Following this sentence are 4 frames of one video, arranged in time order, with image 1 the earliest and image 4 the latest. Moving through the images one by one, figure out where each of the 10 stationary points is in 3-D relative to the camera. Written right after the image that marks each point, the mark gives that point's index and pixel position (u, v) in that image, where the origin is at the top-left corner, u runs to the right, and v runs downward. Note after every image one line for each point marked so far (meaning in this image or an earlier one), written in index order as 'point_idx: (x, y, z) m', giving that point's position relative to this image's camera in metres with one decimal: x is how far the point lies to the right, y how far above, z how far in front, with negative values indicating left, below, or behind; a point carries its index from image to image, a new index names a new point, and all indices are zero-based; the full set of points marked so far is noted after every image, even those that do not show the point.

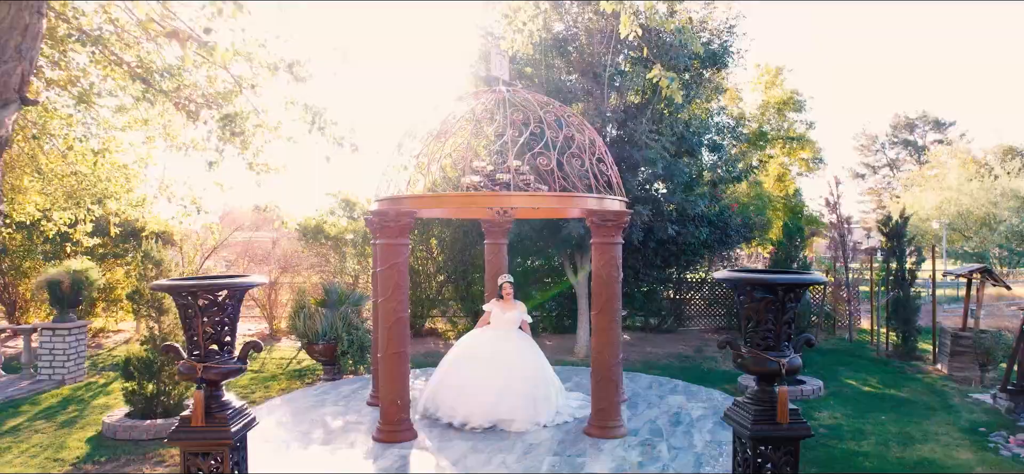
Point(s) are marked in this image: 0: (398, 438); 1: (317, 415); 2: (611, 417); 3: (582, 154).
0: (-1.0, -1.7, +5.2) m
1: (-2.0, -1.8, +6.1) m
2: (+0.9, -1.6, +5.2) m
3: (+0.7, +0.8, +5.6) m
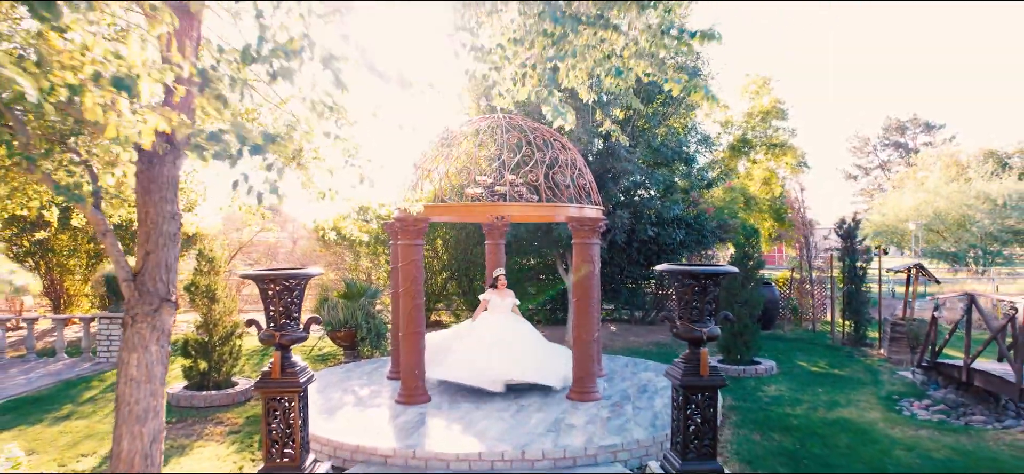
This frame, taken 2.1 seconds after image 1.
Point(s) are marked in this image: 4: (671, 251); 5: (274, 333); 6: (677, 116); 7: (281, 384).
0: (-1.0, -1.8, +6.4) m
1: (-2.0, -1.8, +7.3) m
2: (+0.8, -1.6, +6.4) m
3: (+0.6, +0.8, +6.8) m
4: (+3.1, -0.3, +11.4) m
5: (-1.9, -0.8, +4.7) m
6: (+3.0, +2.2, +10.9) m
7: (-1.8, -1.2, +4.7) m
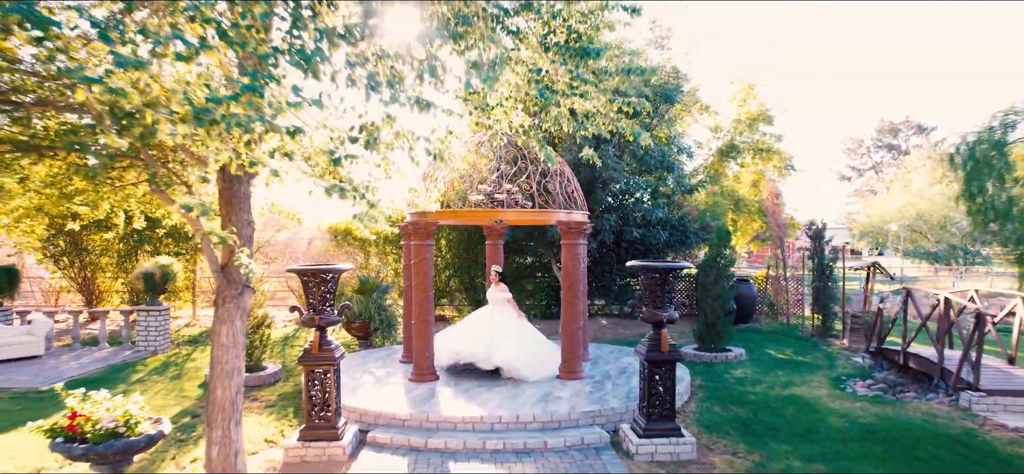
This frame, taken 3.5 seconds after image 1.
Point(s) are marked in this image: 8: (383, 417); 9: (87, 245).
0: (-1.1, -1.8, +7.4) m
1: (-2.1, -1.8, +8.4) m
2: (+0.8, -1.6, +7.5) m
3: (+0.6, +0.8, +7.9) m
4: (+3.0, -0.3, +12.4) m
5: (-1.9, -0.8, +5.7) m
6: (+3.0, +2.2, +12.0) m
7: (-1.9, -1.2, +5.7) m
8: (-1.4, -1.9, +6.2) m
9: (-9.1, -0.2, +12.7) m
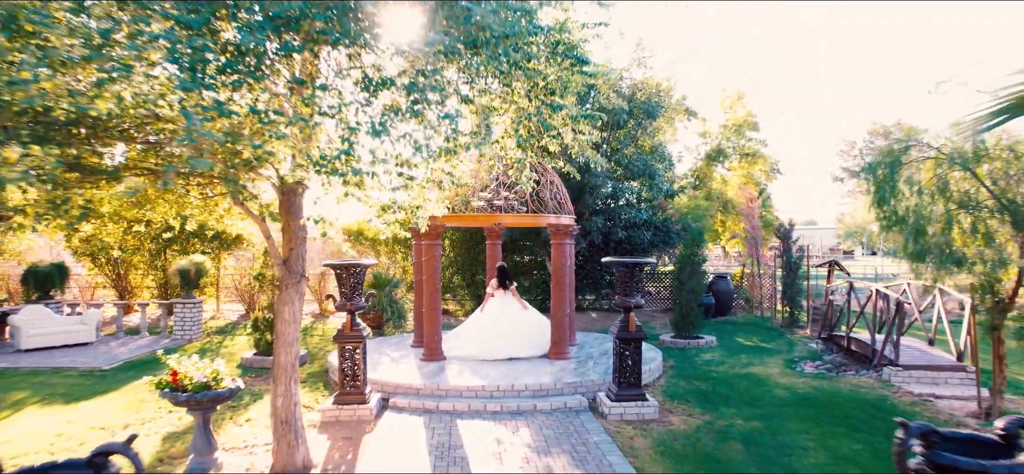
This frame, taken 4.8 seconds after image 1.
0: (-1.1, -1.8, +8.7) m
1: (-2.1, -1.9, +9.6) m
2: (+0.7, -1.6, +8.7) m
3: (+0.5, +0.8, +9.1) m
4: (+3.0, -0.3, +13.7) m
5: (-2.0, -0.8, +7.0) m
6: (+3.0, +2.2, +13.2) m
7: (-1.9, -1.2, +7.0) m
8: (-1.4, -1.9, +7.5) m
9: (-9.2, -0.2, +14.0) m
